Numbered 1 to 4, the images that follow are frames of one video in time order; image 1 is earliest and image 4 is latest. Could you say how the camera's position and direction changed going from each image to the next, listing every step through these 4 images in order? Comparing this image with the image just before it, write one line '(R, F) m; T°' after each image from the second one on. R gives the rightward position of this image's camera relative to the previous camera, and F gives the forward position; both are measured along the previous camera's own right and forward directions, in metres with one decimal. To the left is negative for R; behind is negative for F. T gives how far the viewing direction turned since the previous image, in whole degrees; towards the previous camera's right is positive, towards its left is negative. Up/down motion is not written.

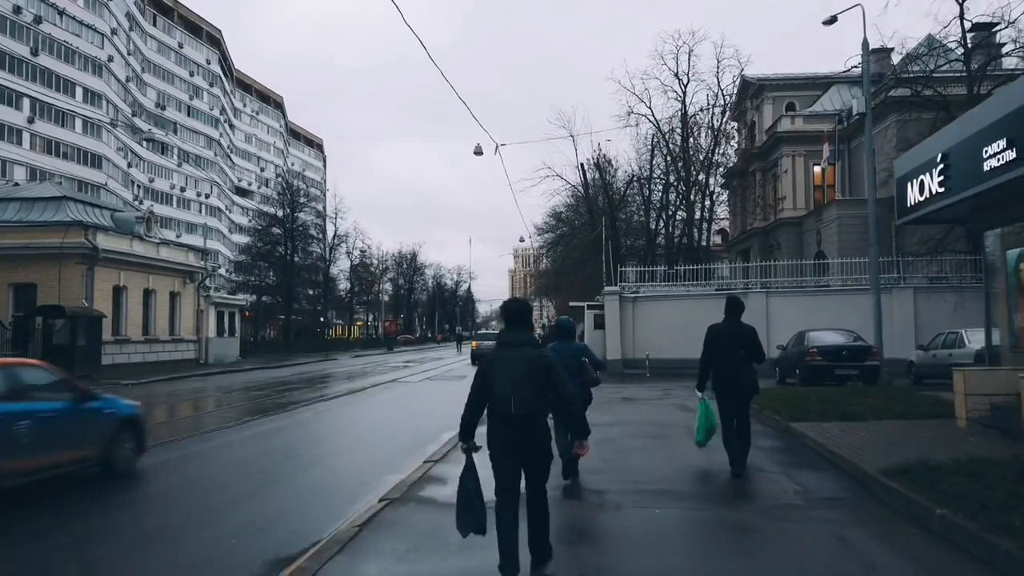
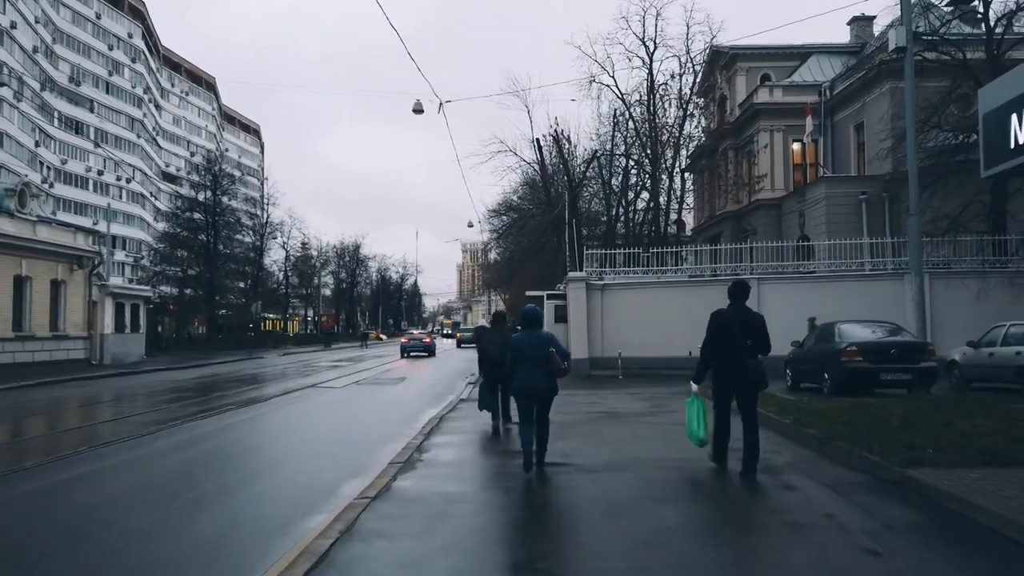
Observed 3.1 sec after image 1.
(0.0, +4.6) m; +3°
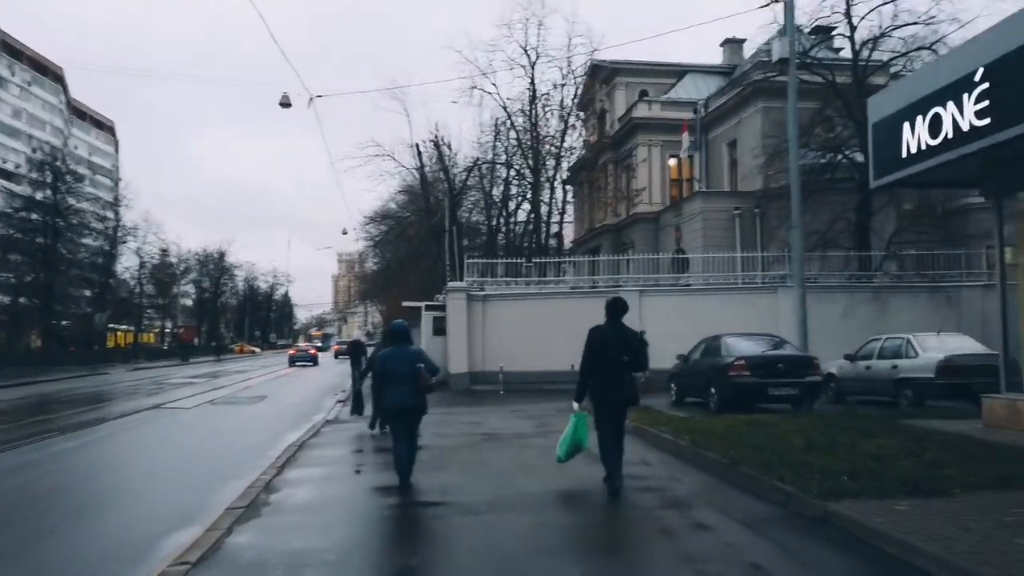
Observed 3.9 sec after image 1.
(-0.1, +0.8) m; +8°
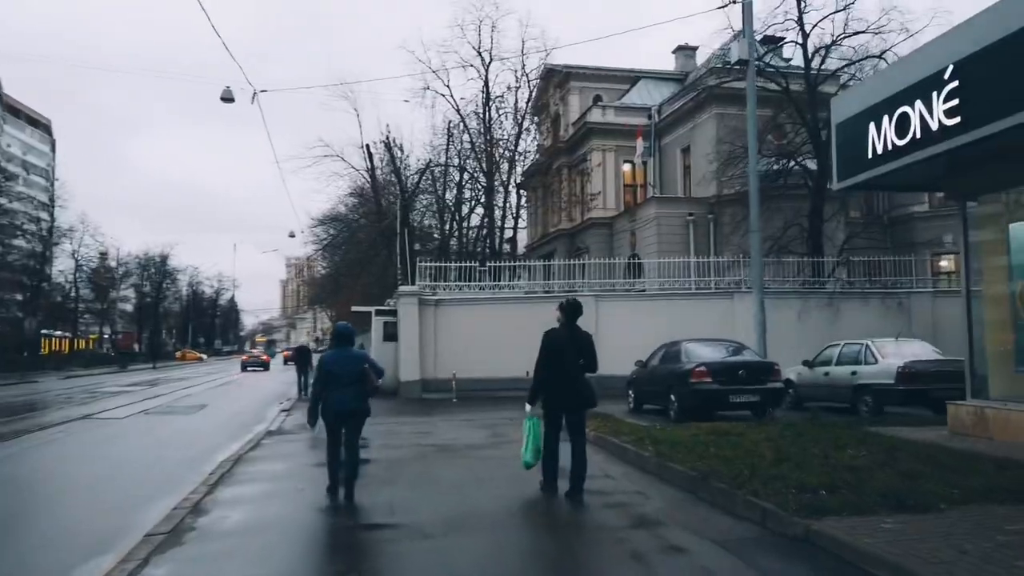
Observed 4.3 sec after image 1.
(0.0, +0.5) m; +3°
